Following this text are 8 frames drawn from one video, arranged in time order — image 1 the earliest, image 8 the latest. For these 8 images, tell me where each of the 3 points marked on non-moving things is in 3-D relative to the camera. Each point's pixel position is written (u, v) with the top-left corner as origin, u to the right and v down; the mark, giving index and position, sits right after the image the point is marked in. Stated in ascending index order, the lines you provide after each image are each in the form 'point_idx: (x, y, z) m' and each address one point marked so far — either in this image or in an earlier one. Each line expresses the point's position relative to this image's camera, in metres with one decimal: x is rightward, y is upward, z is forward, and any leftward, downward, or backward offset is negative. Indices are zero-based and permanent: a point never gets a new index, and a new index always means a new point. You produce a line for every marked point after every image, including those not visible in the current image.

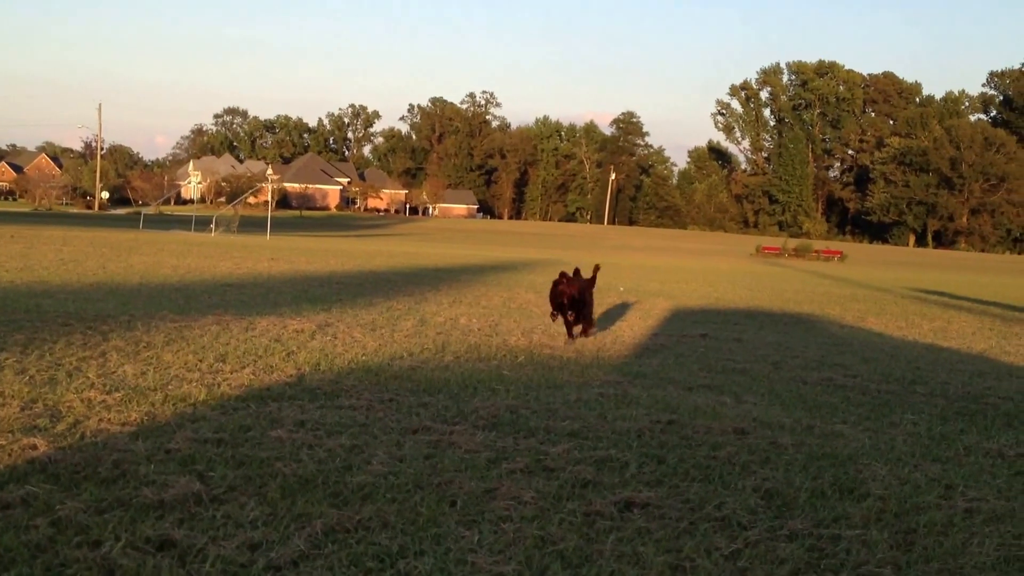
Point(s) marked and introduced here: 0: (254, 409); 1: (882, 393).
0: (-4.2, -2.0, +15.9) m
1: (+7.2, -2.0, +19.4) m
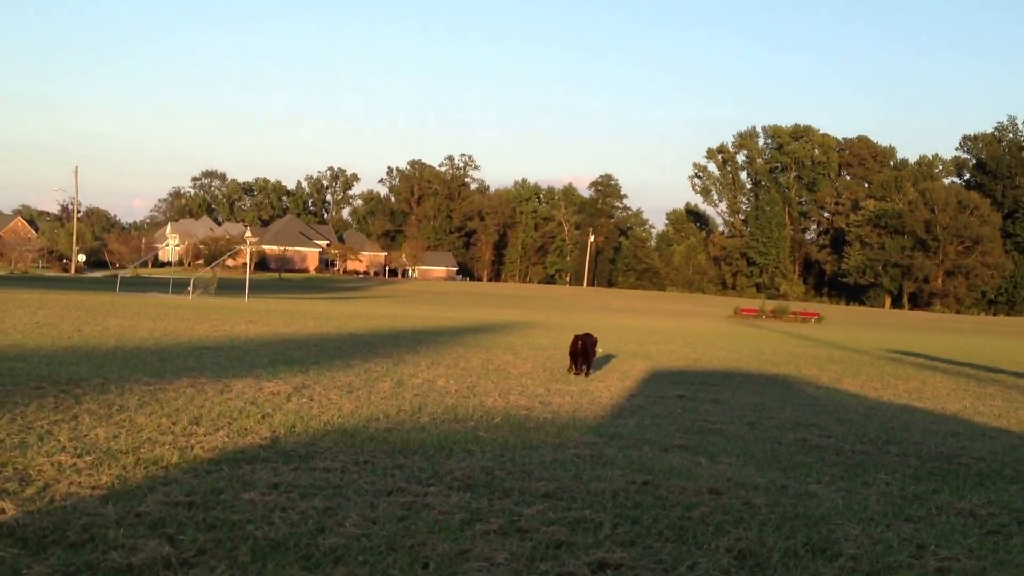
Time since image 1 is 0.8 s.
0: (-4.6, -3.0, +15.8) m
1: (+6.8, -3.2, +19.5) m
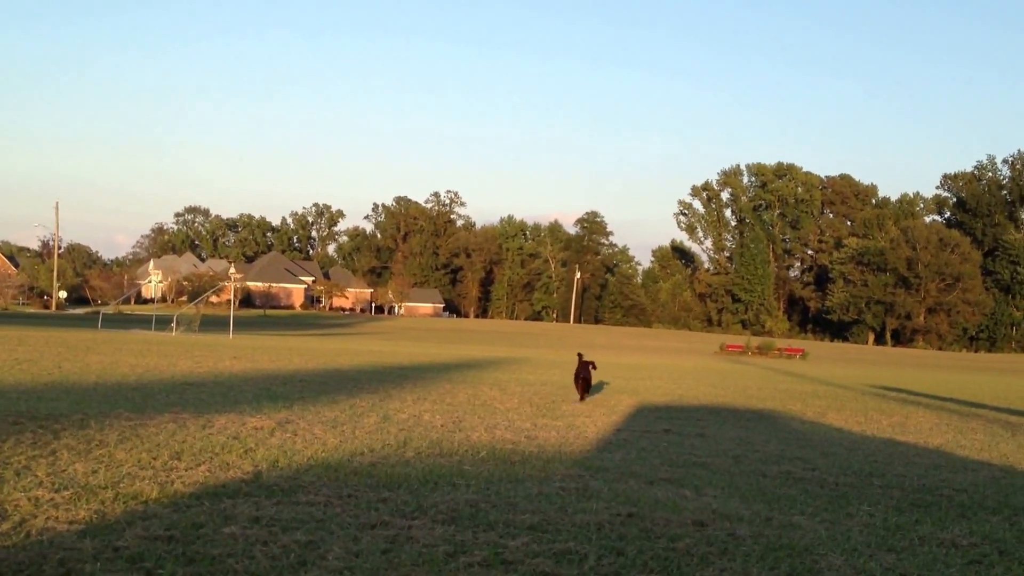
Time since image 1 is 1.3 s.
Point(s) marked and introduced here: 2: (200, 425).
0: (-4.8, -3.5, +15.6) m
1: (+6.5, -3.9, +19.4) m
2: (-6.3, -2.8, +20.0) m
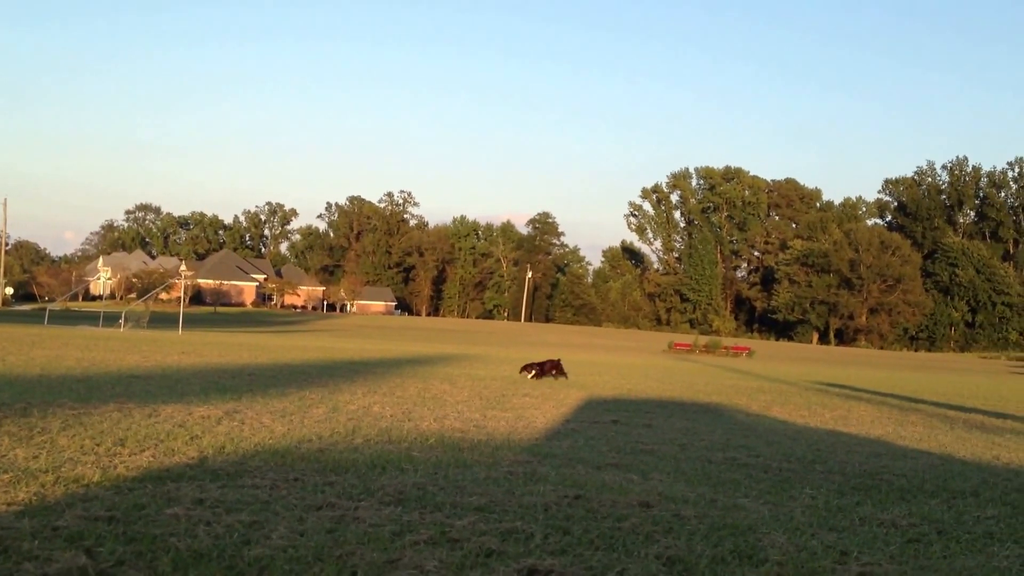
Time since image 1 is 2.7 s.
0: (-5.7, -3.2, +15.5) m
1: (+5.5, -3.7, +19.8) m
2: (-7.4, -2.5, +19.9) m
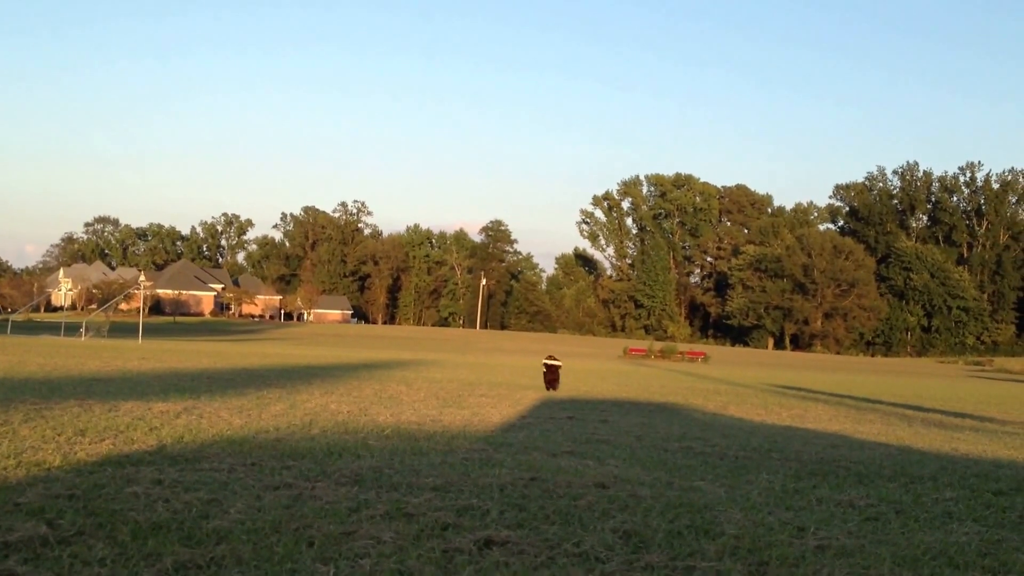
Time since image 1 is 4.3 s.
0: (-6.4, -2.9, +15.5) m
1: (+4.6, -3.5, +20.2) m
2: (-8.2, -2.4, +19.8) m
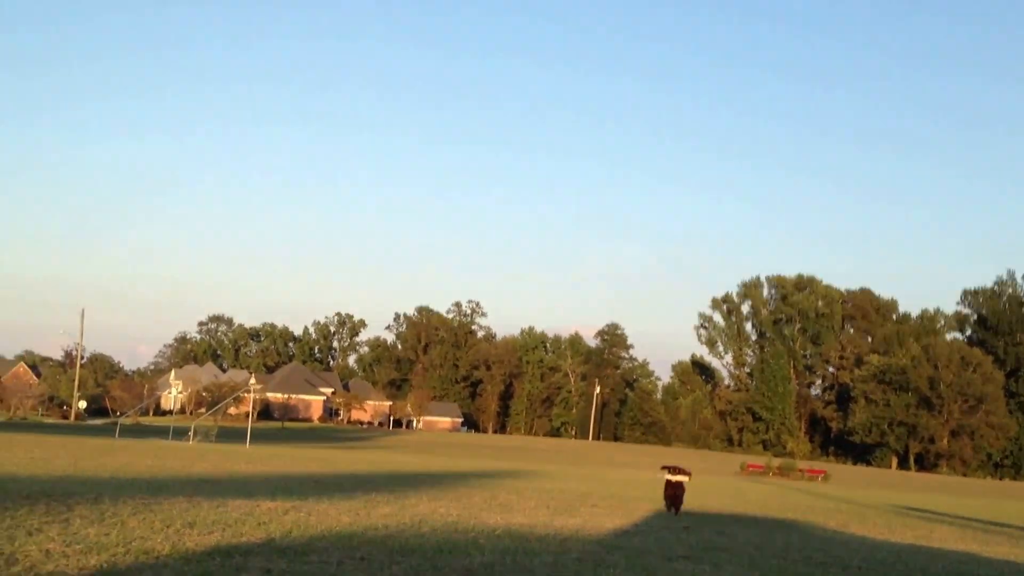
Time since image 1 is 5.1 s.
0: (-4.6, -4.2, +15.4) m
1: (+6.8, -5.5, +18.9) m
2: (-6.0, -4.4, +19.9) m
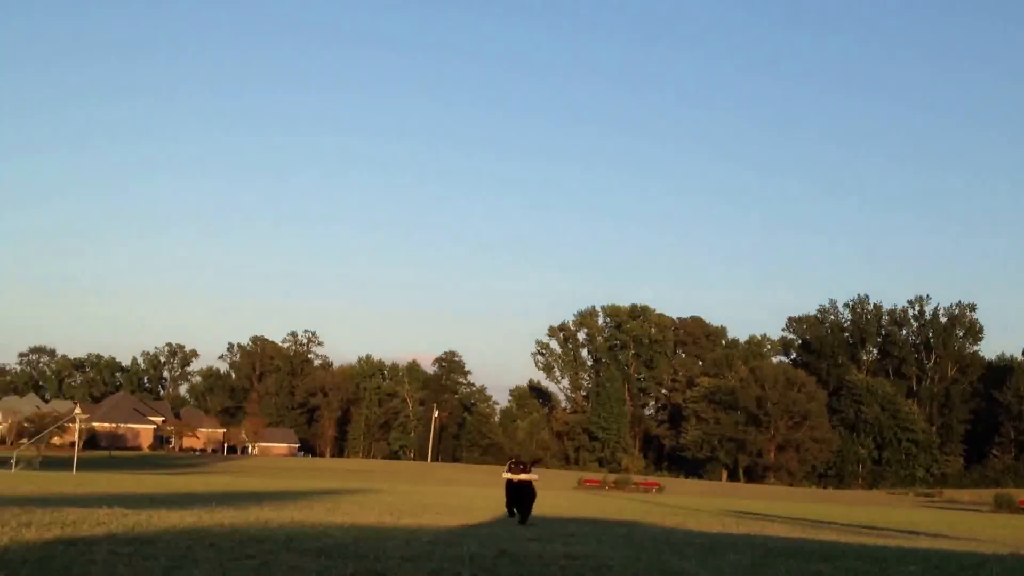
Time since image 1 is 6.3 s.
0: (-7.8, -6.2, +14.8) m
1: (+3.1, -7.1, +19.5) m
2: (-9.7, -5.9, +19.1) m
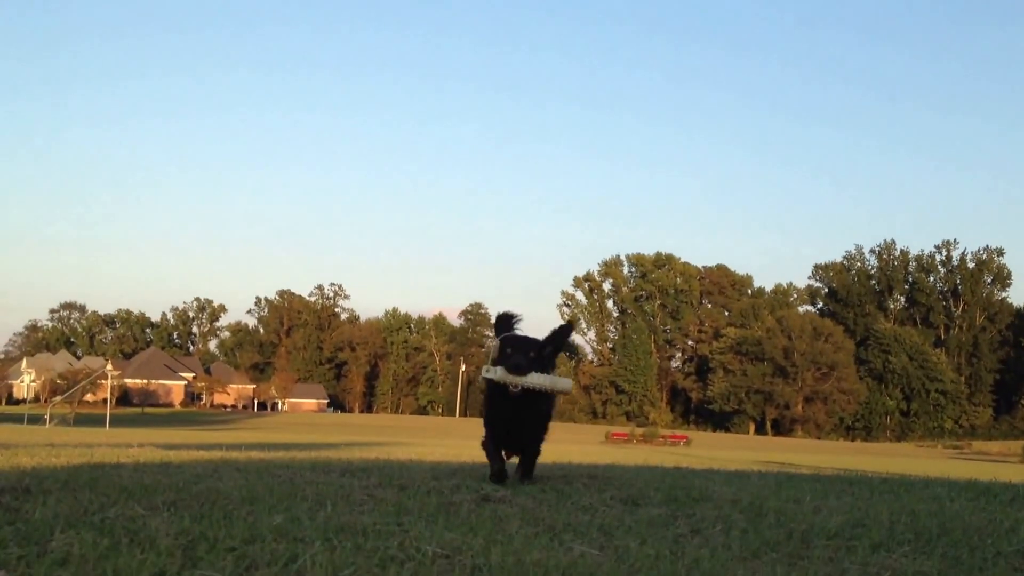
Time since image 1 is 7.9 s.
0: (-7.2, -5.1, +15.0) m
1: (+3.8, -5.8, +19.6) m
2: (-9.0, -4.8, +19.3) m
